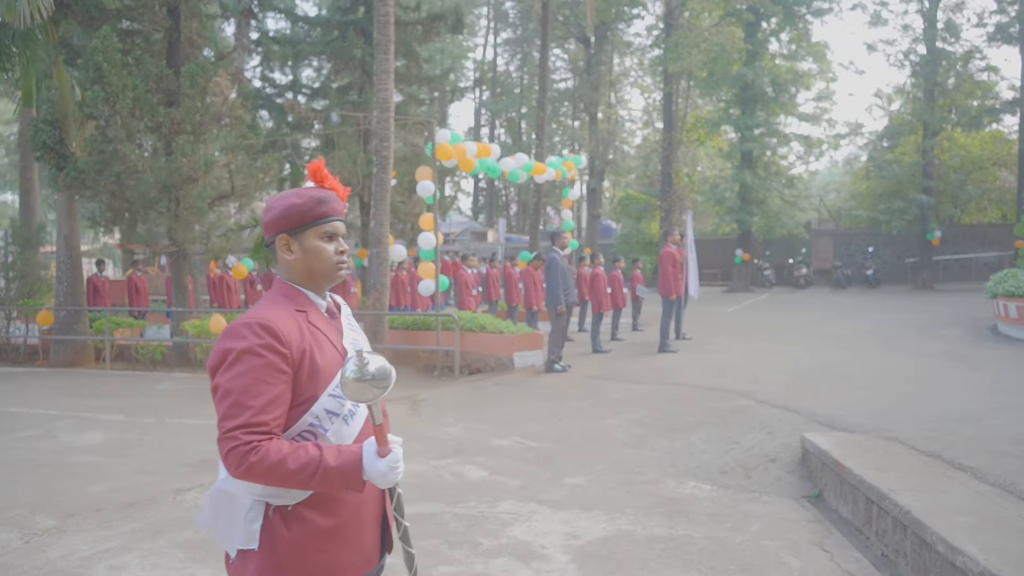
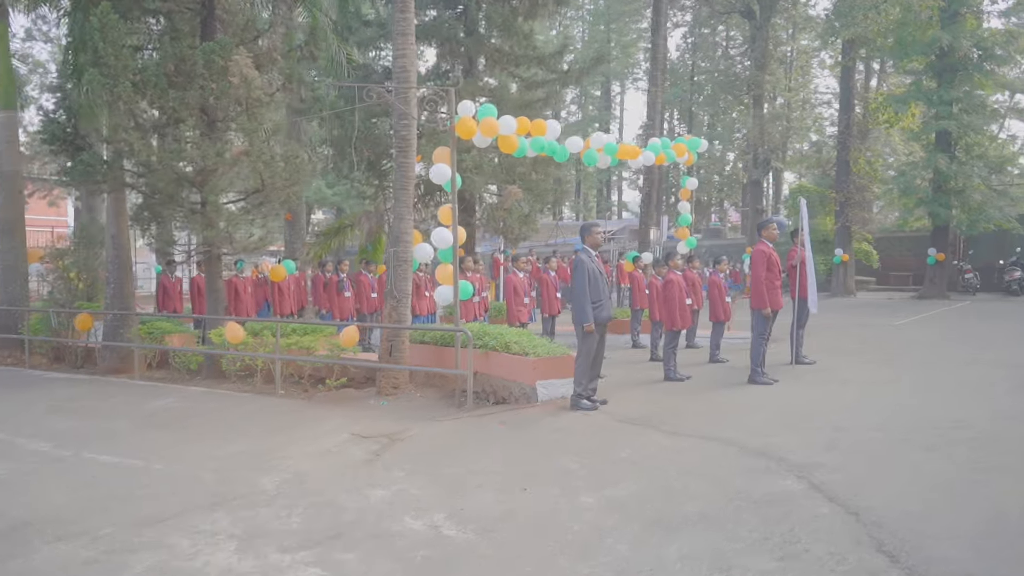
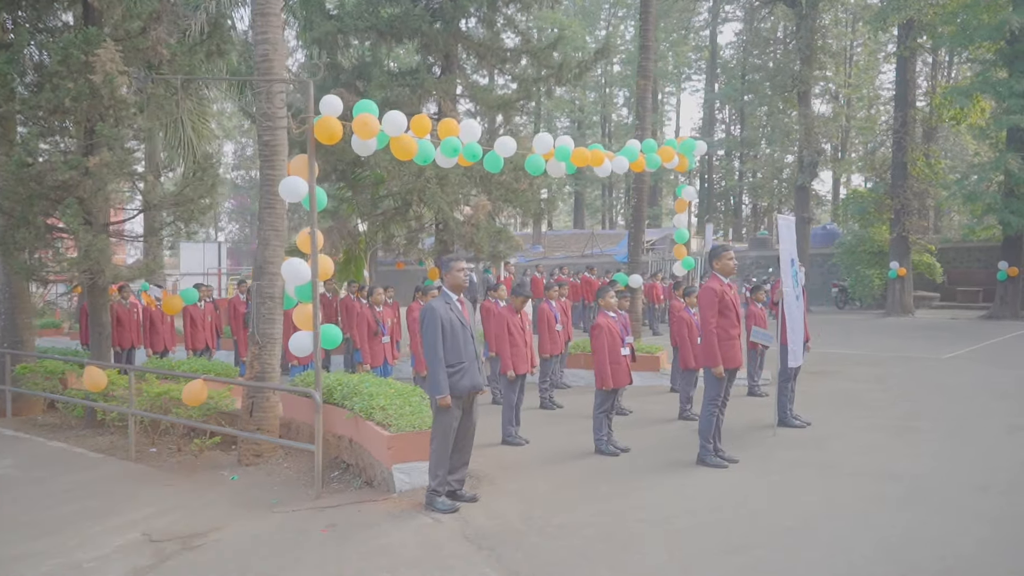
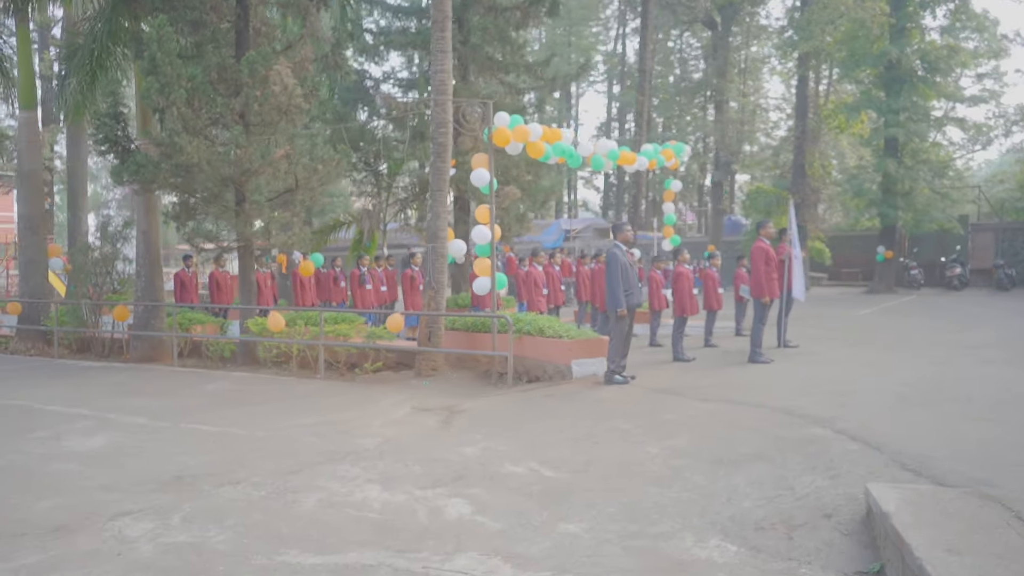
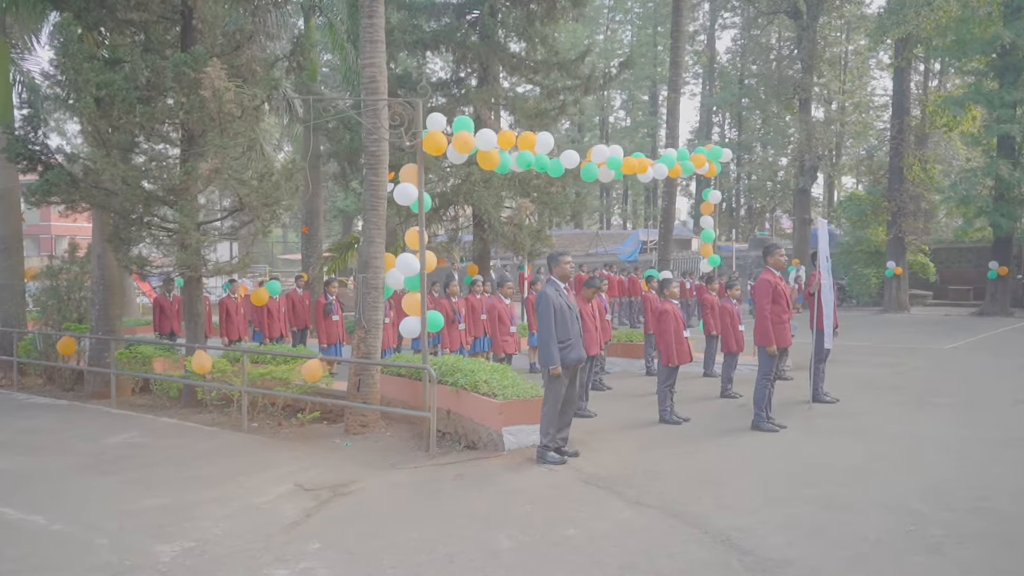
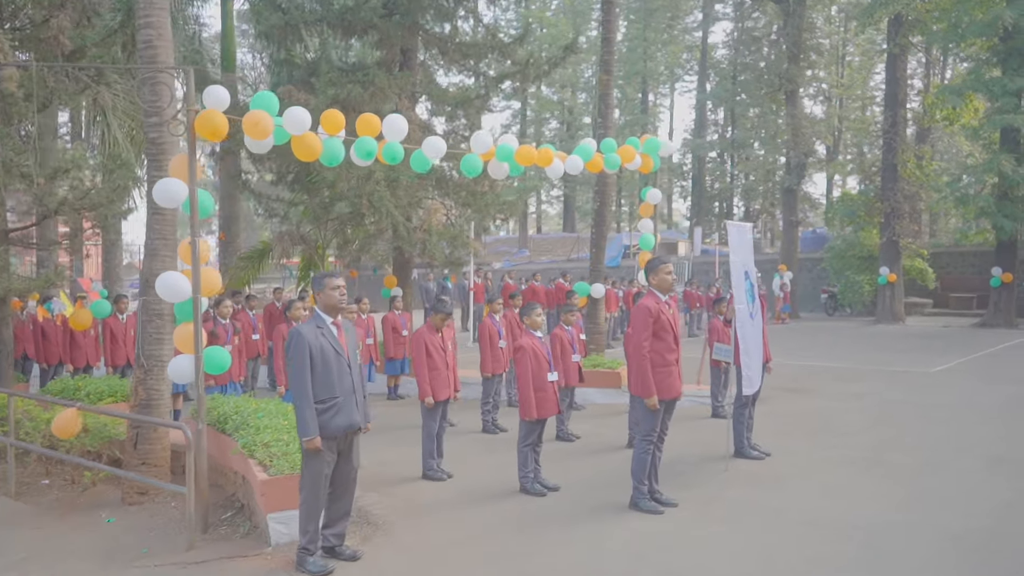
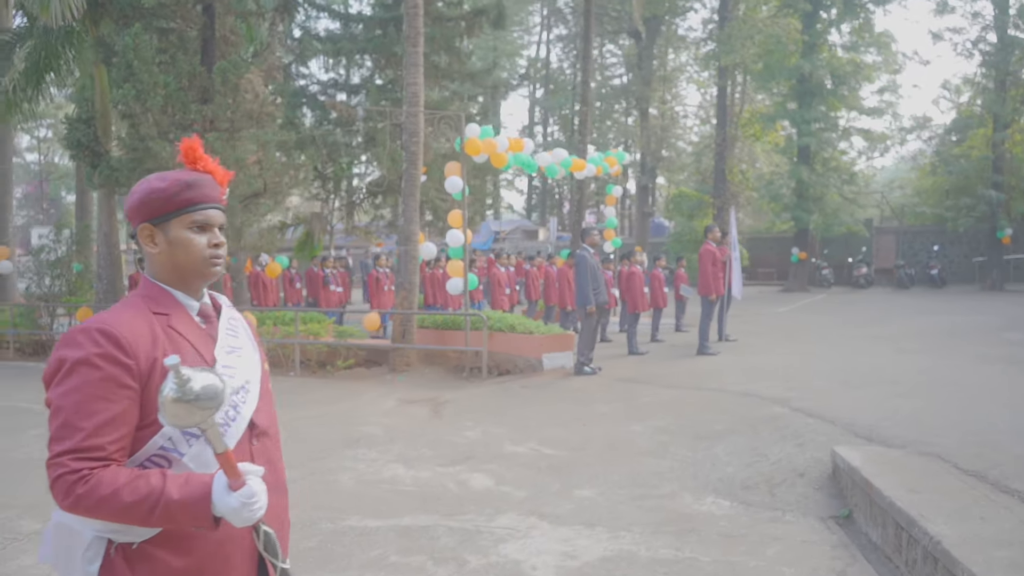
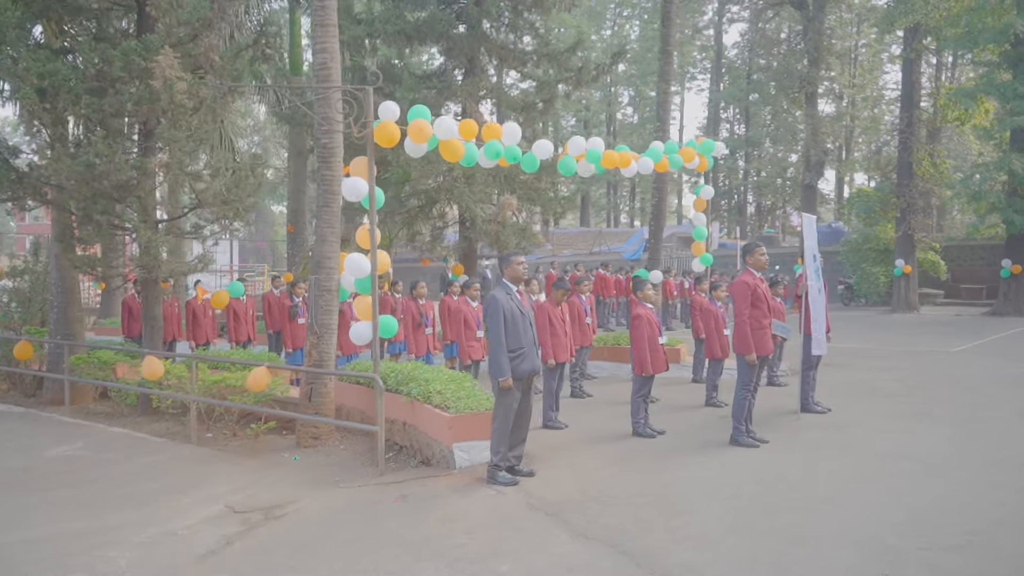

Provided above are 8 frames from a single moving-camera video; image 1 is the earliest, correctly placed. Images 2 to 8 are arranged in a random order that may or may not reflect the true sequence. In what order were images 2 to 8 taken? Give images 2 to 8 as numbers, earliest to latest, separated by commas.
7, 4, 2, 5, 8, 3, 6
